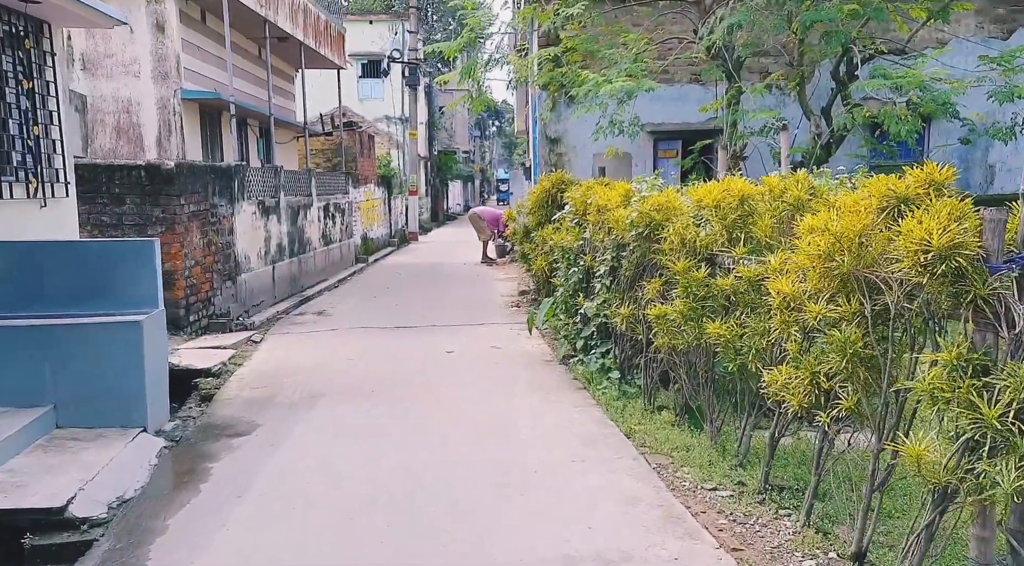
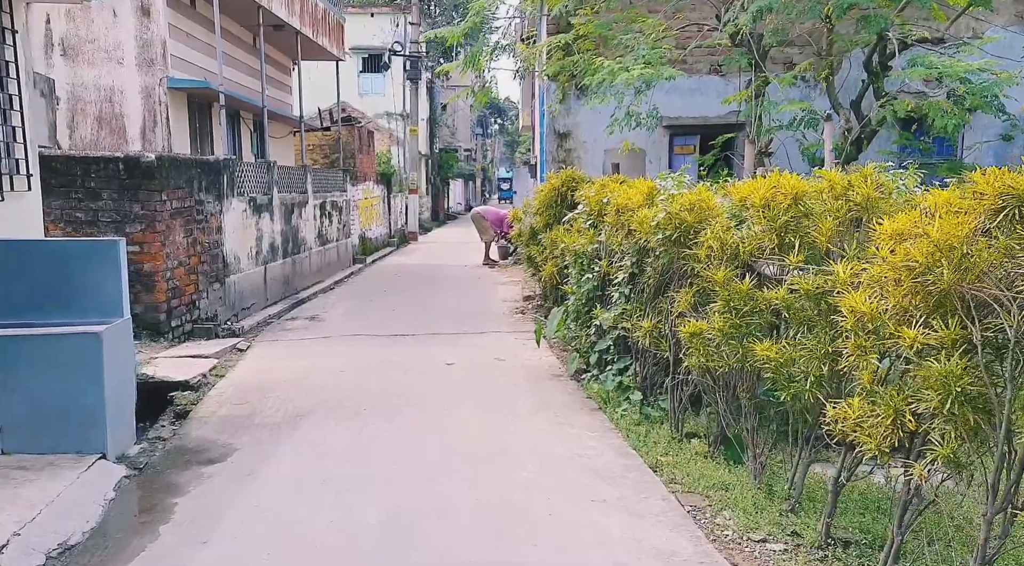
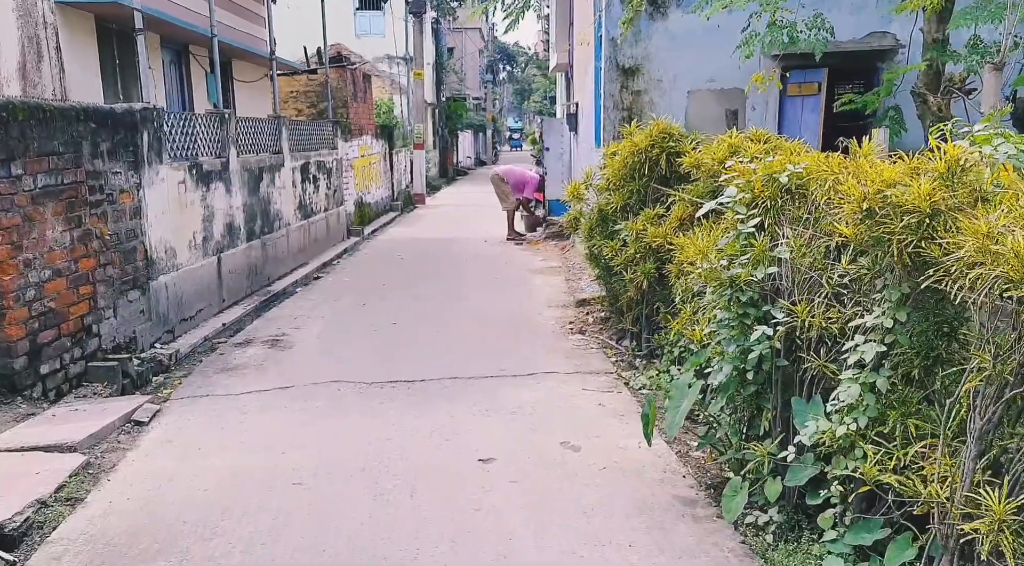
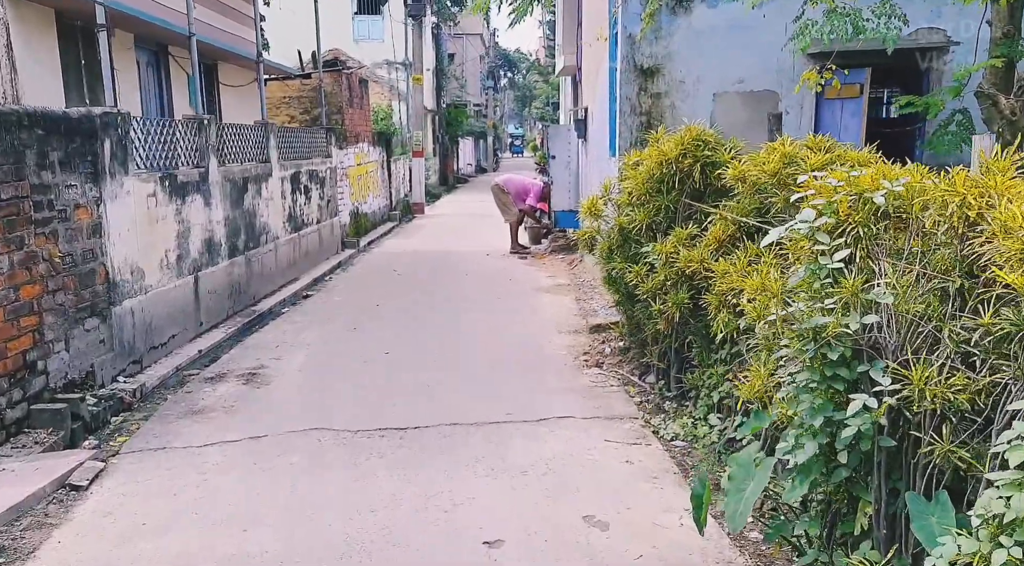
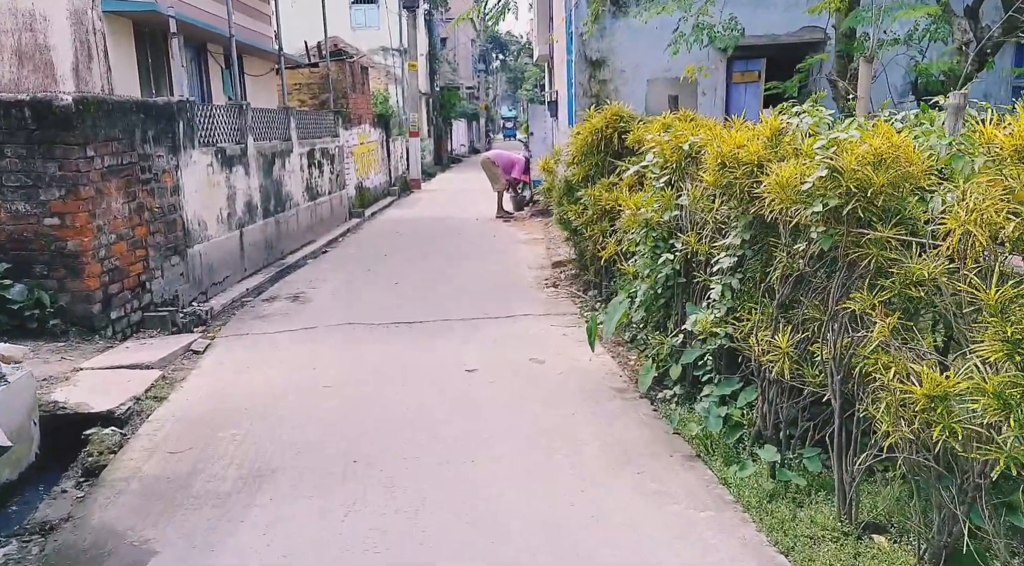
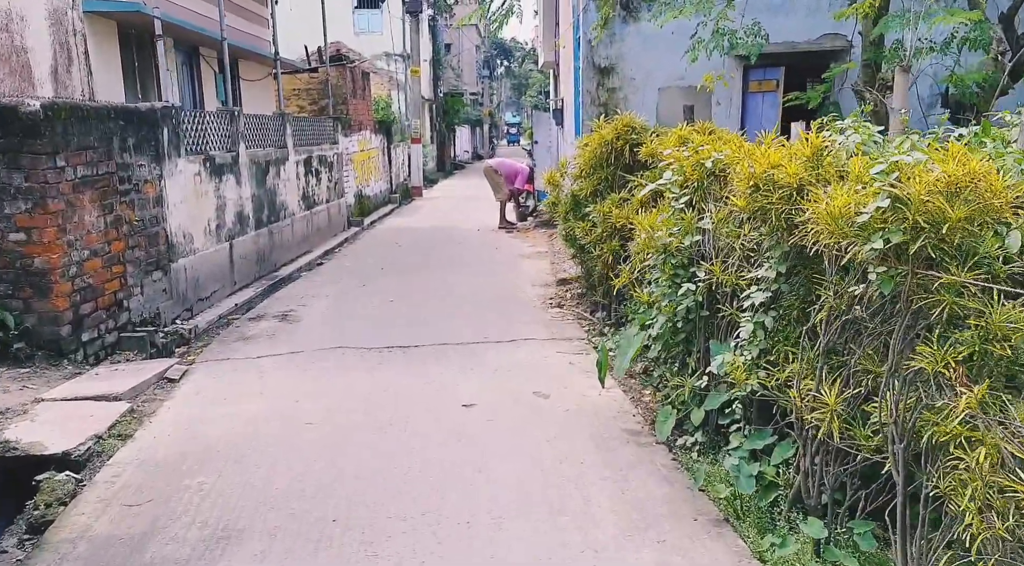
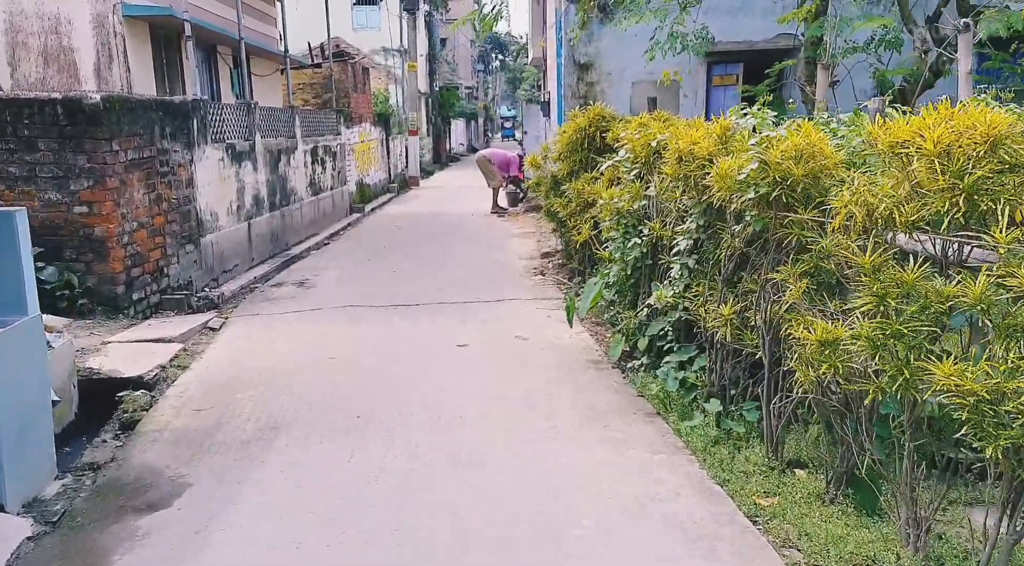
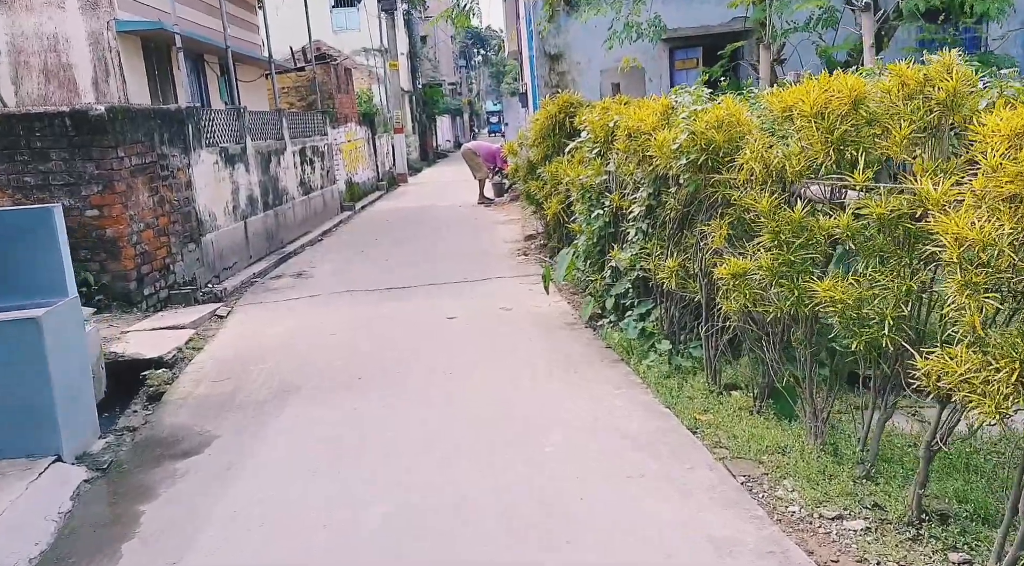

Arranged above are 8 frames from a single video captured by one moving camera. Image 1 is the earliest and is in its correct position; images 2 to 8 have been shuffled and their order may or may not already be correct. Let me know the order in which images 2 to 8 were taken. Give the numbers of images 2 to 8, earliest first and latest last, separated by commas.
2, 8, 7, 5, 6, 3, 4
